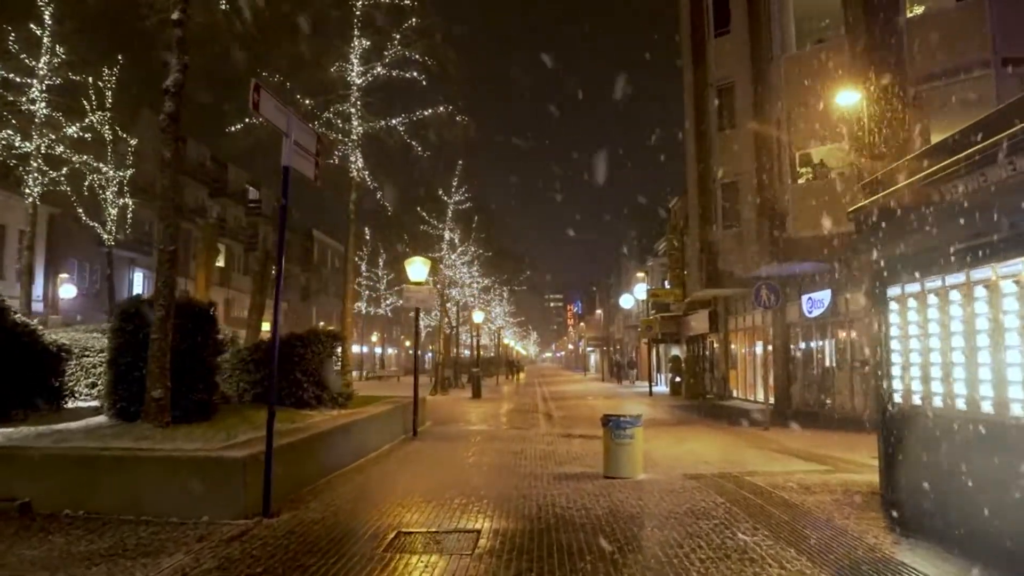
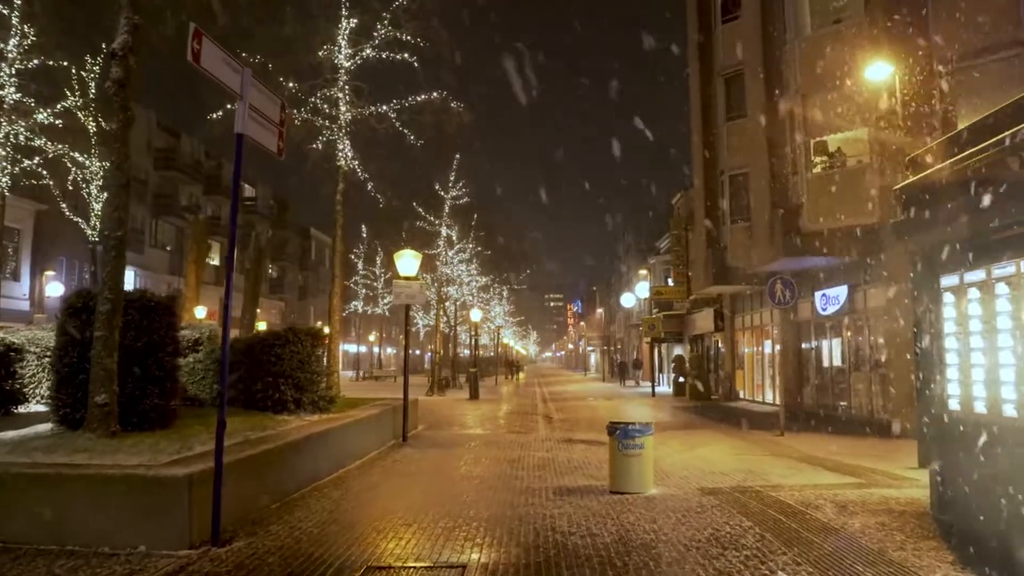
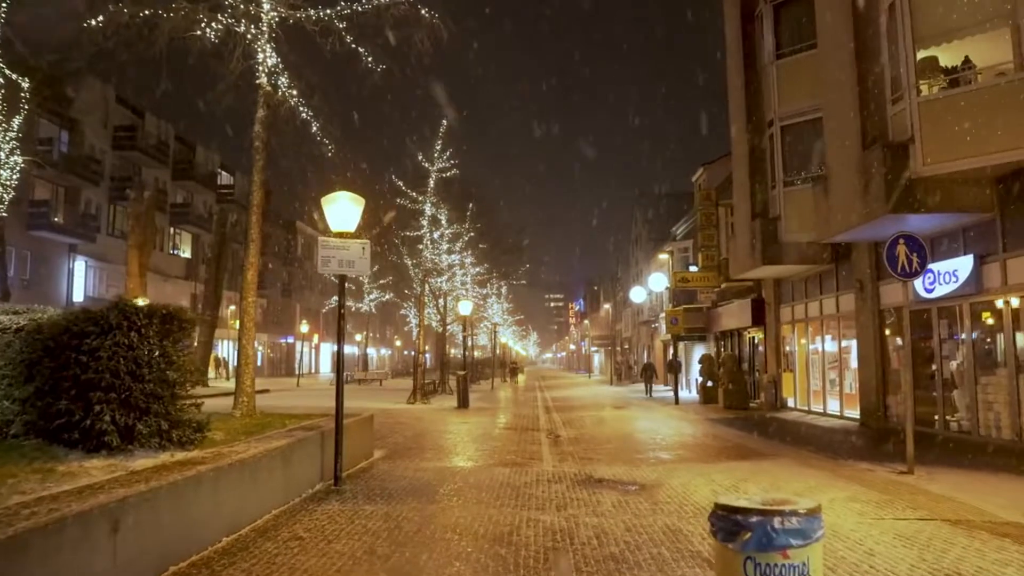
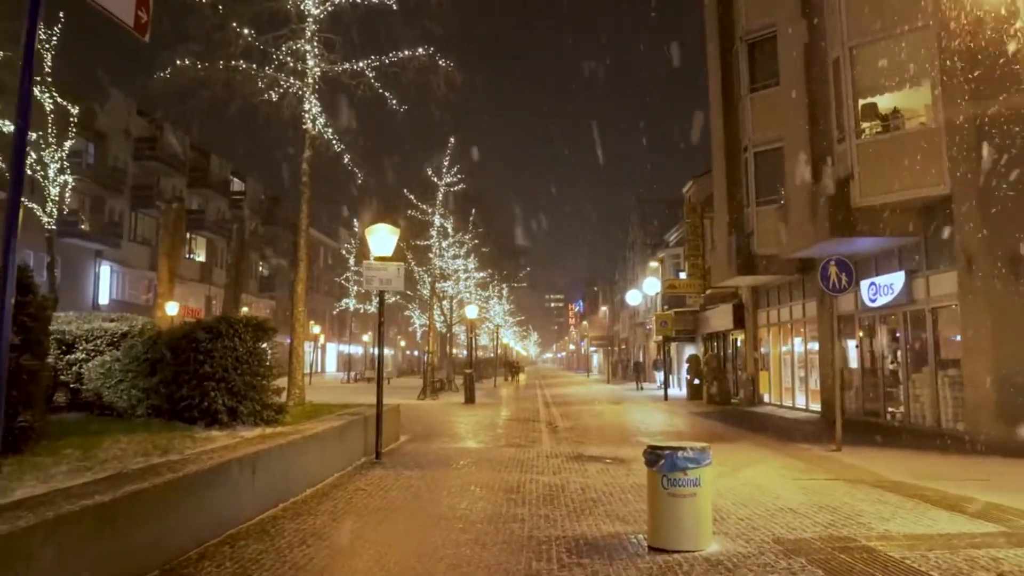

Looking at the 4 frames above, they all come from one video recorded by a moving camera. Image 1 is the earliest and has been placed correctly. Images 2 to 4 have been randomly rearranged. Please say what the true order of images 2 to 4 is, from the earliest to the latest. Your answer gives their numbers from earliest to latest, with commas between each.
2, 4, 3
